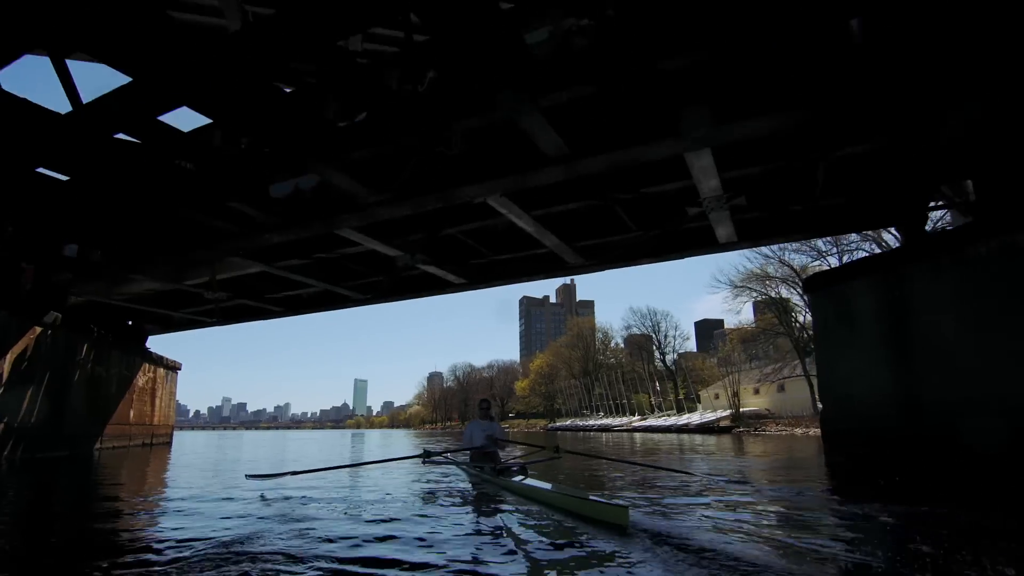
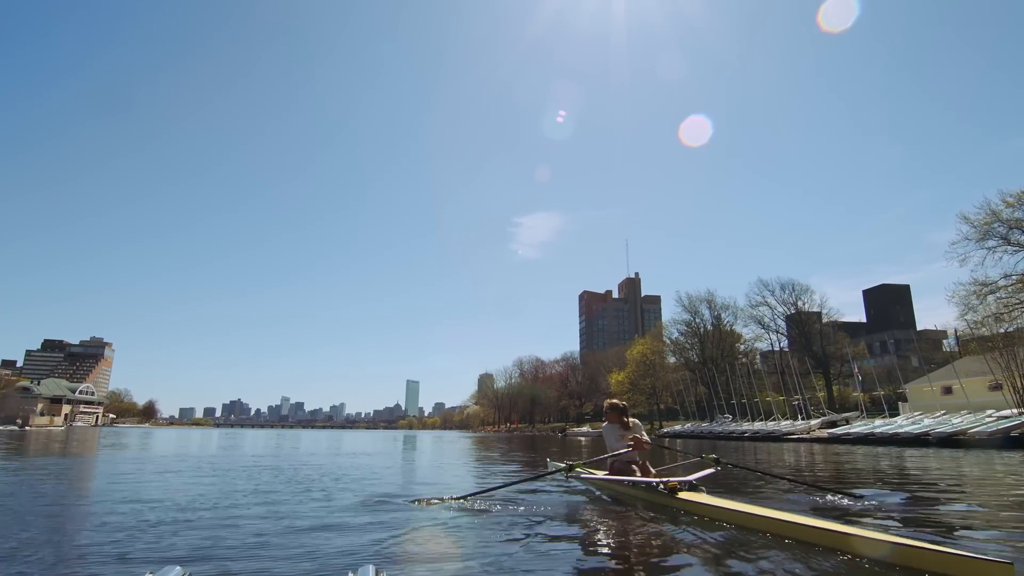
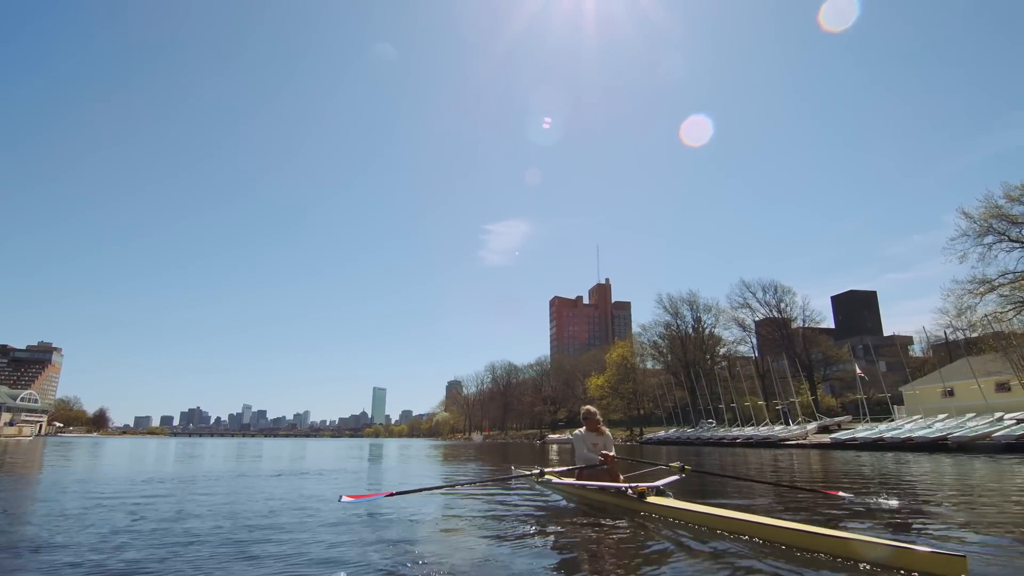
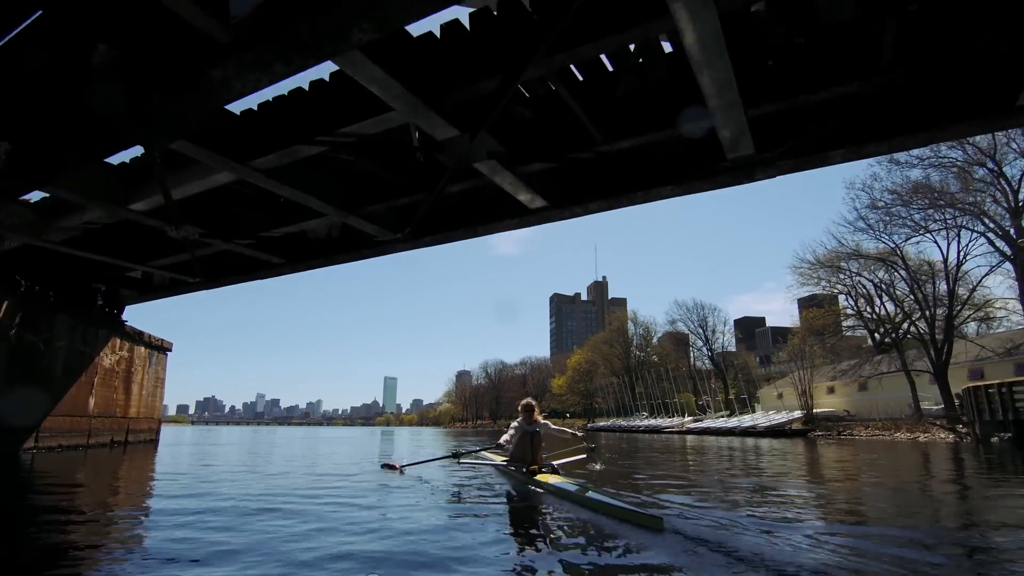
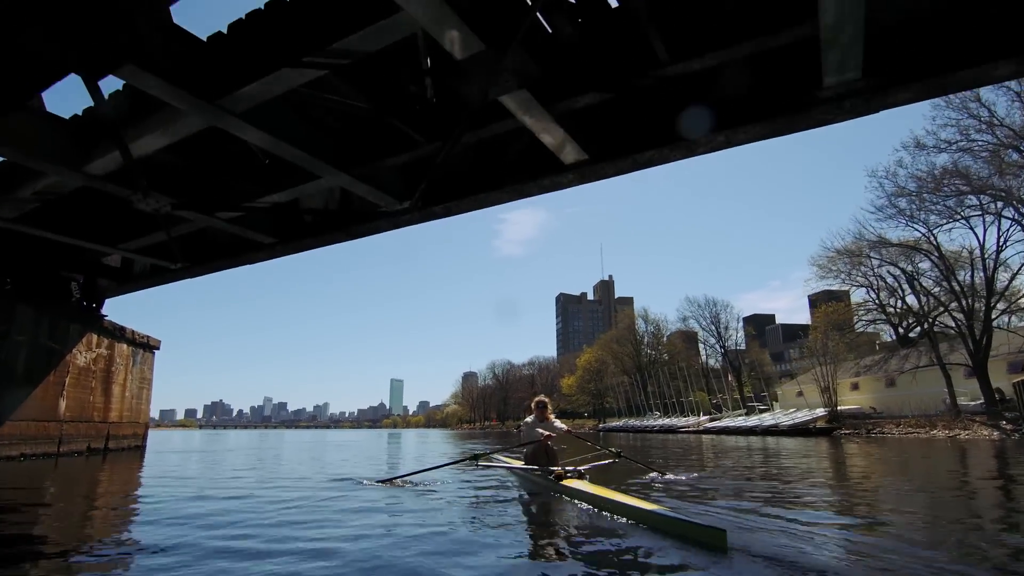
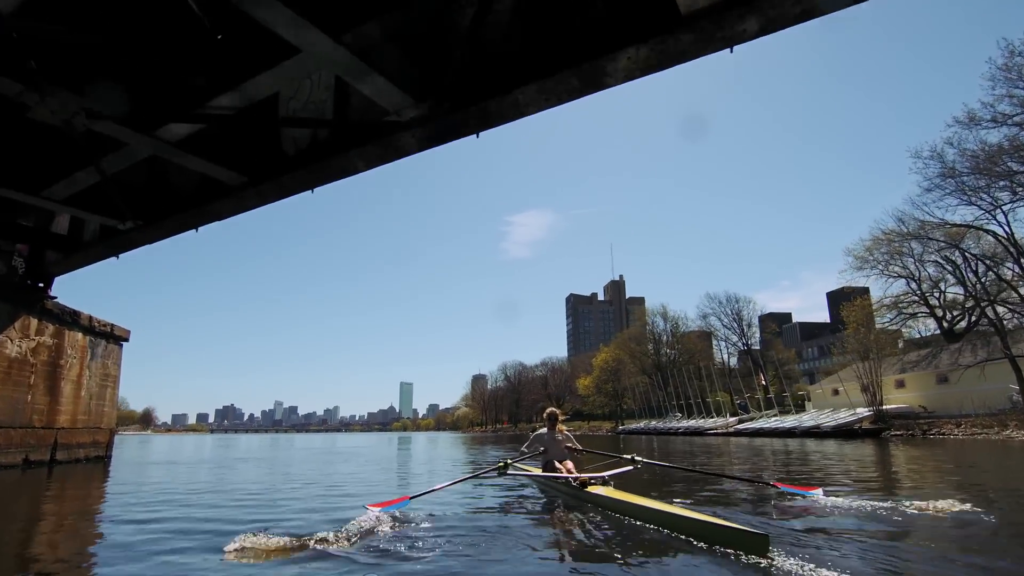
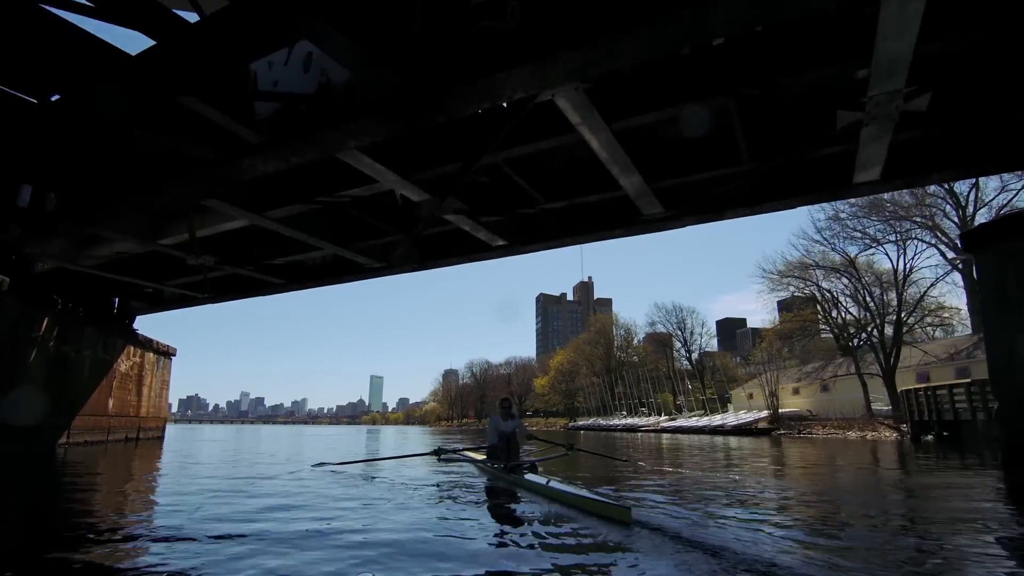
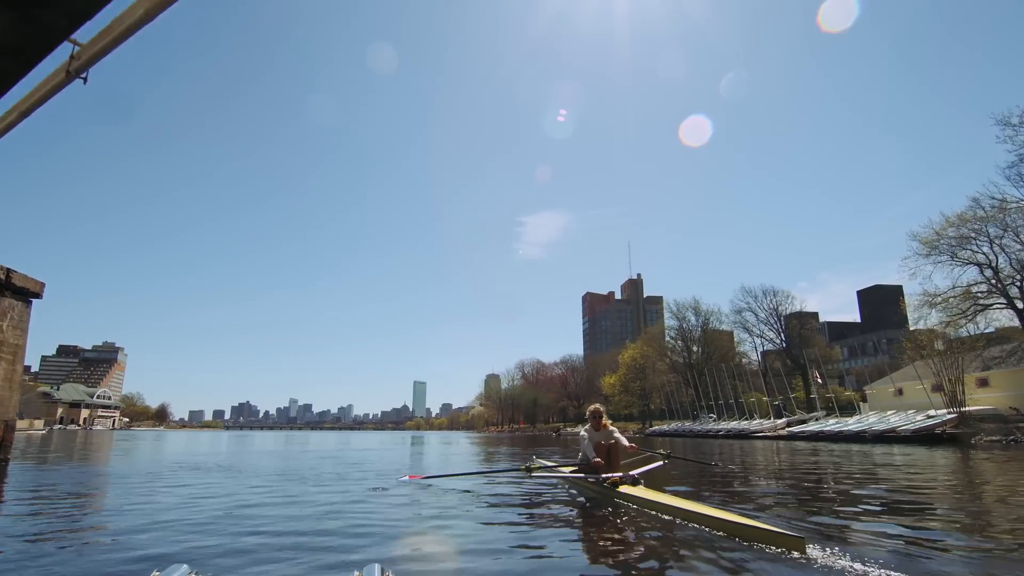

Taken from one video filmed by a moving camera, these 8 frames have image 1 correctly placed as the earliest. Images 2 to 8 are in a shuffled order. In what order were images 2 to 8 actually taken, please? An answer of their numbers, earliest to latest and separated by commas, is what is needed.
7, 4, 5, 6, 8, 2, 3
